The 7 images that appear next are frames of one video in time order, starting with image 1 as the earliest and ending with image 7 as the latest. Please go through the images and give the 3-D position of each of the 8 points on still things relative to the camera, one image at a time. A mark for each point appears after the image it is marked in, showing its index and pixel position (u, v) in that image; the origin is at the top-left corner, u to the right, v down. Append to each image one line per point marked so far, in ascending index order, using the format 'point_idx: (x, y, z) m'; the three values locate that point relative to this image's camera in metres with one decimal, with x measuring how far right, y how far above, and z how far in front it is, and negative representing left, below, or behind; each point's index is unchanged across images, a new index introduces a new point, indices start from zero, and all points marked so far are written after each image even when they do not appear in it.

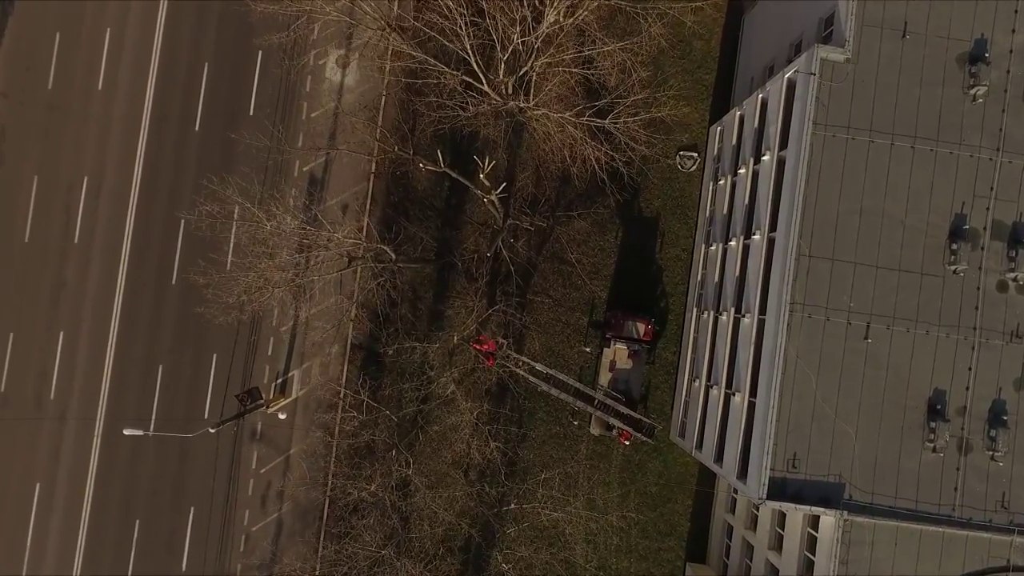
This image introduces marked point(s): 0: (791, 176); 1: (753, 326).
0: (+35.1, +14.1, +17.6) m
1: (+32.2, -5.1, +18.9) m
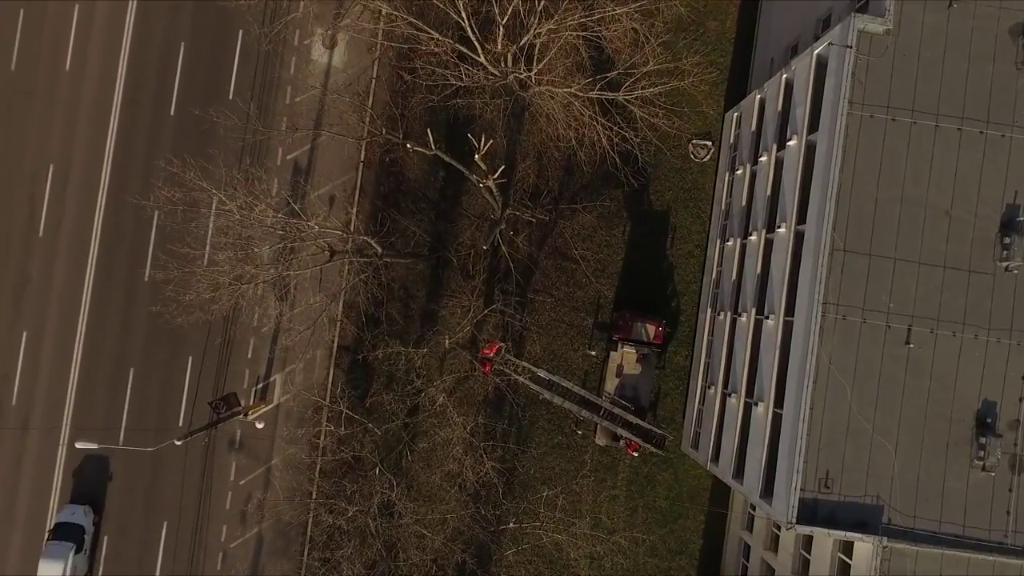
0: (+35.0, +14.3, +15.8) m
1: (+32.1, -5.0, +17.0) m
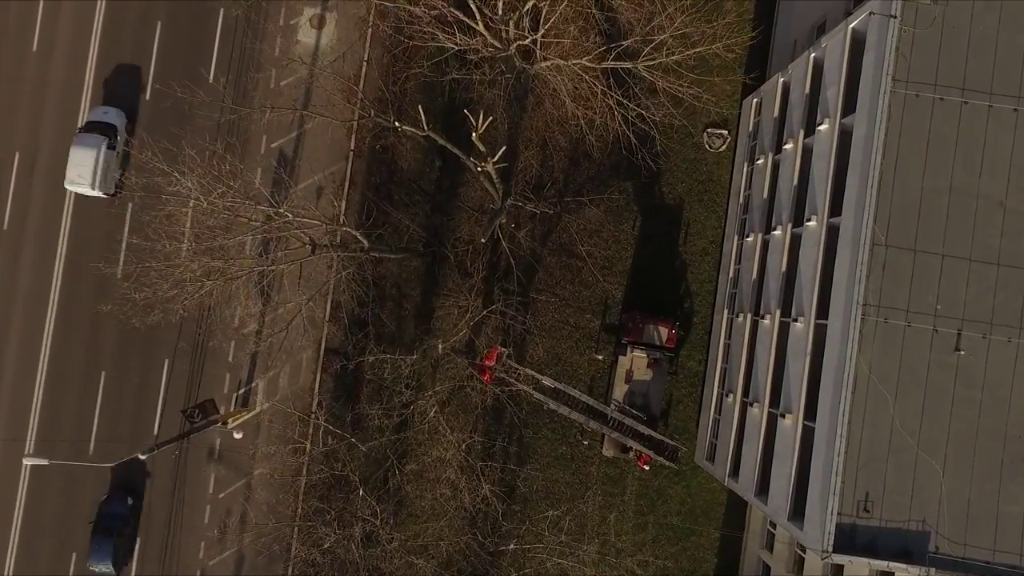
0: (+35.2, +14.3, +14.1) m
1: (+32.2, -4.9, +15.4) m
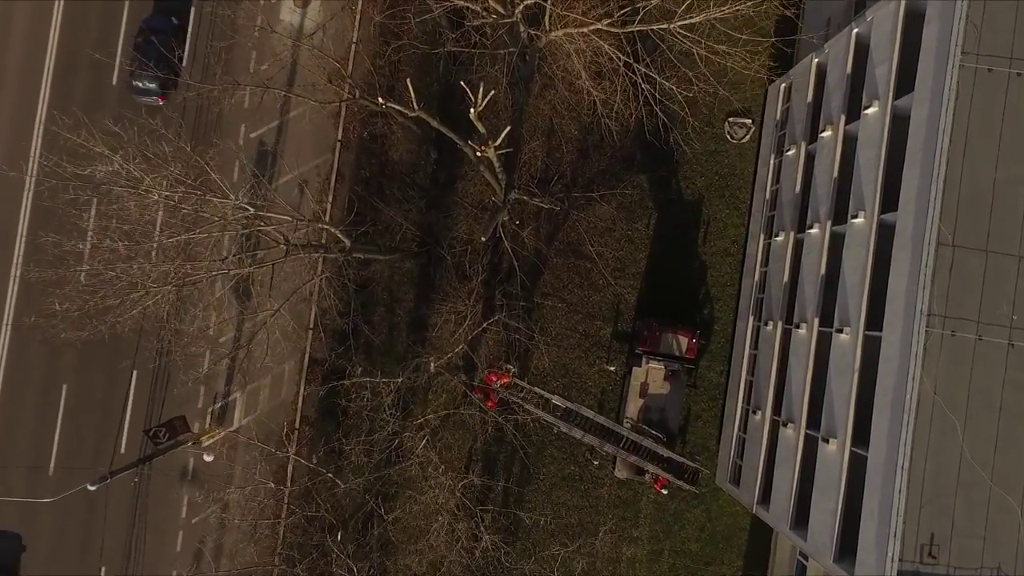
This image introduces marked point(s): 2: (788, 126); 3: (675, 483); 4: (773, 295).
0: (+35.6, +13.7, +12.1) m
1: (+32.6, -5.5, +13.4) m
2: (+36.2, +21.2, +18.5) m
3: (+21.9, -26.3, +19.1) m
4: (+32.5, -0.9, +17.6) m
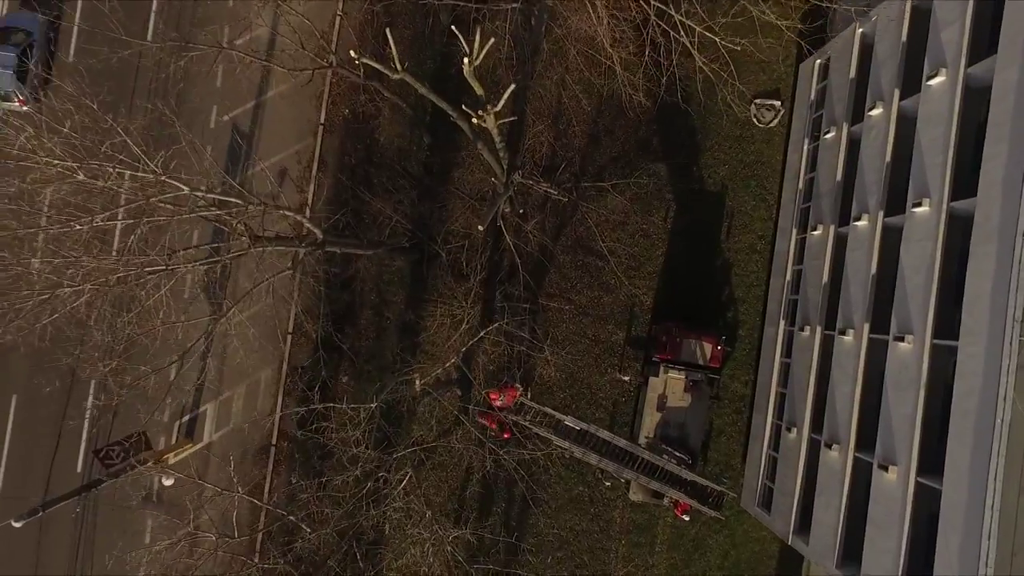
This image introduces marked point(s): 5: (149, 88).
0: (+35.9, +13.6, +10.1) m
1: (+32.9, -5.6, +11.3) m
2: (+36.5, +21.1, +16.4) m
3: (+22.2, -26.4, +17.0) m
4: (+32.7, -1.0, +15.5) m
5: (-43.9, +24.4, +16.9) m
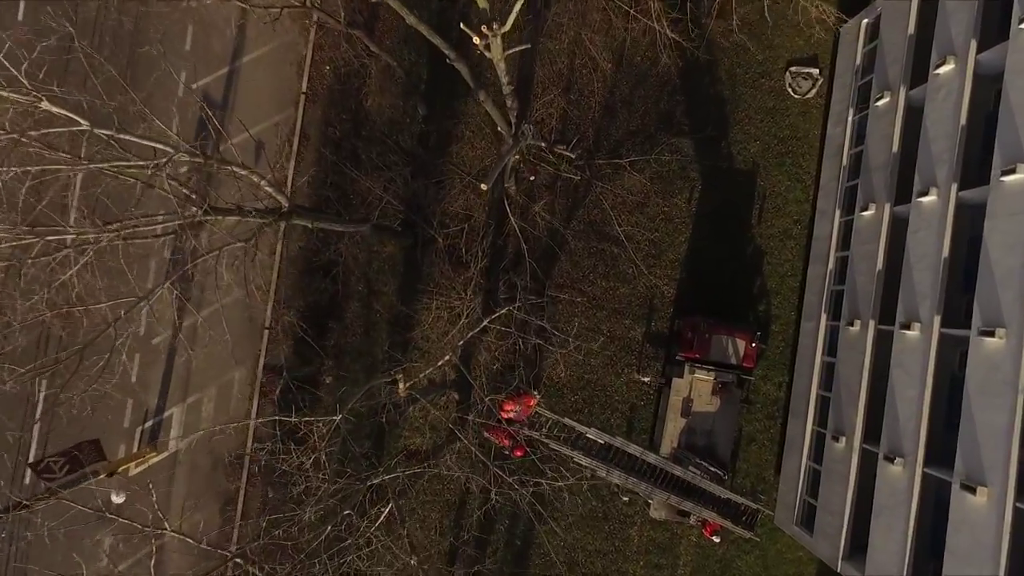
0: (+36.5, +14.7, +8.0) m
1: (+33.5, -4.4, +9.3) m
2: (+37.1, +22.2, +14.4) m
3: (+22.7, -25.3, +15.0) m
4: (+33.3, +0.2, +13.5) m
5: (-43.2, +25.6, +14.9) m
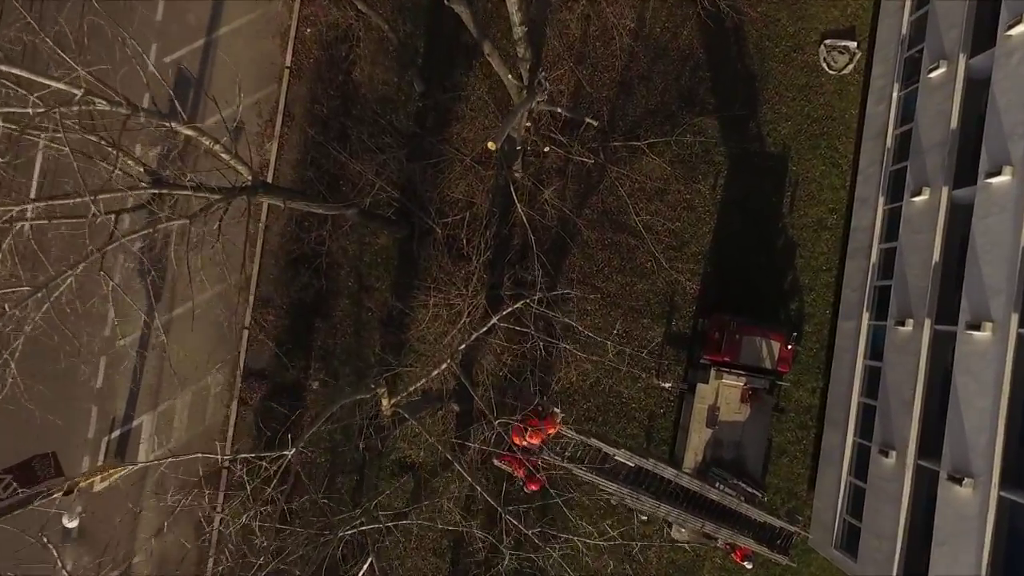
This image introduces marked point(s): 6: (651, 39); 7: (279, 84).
0: (+37.2, +15.2, +6.5) m
1: (+34.1, -4.0, +7.7) m
2: (+37.7, +22.7, +12.8) m
3: (+23.3, -24.8, +13.5) m
4: (+33.9, +0.6, +11.9) m
5: (-42.6, +26.1, +13.4) m
6: (+13.9, +24.9, +14.0) m
7: (-23.2, +20.4, +14.1) m
